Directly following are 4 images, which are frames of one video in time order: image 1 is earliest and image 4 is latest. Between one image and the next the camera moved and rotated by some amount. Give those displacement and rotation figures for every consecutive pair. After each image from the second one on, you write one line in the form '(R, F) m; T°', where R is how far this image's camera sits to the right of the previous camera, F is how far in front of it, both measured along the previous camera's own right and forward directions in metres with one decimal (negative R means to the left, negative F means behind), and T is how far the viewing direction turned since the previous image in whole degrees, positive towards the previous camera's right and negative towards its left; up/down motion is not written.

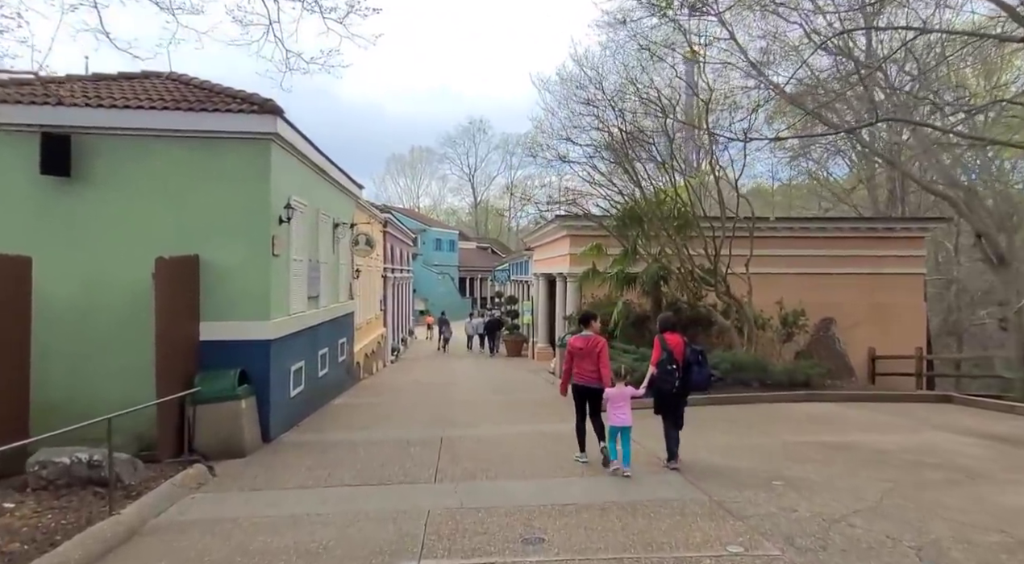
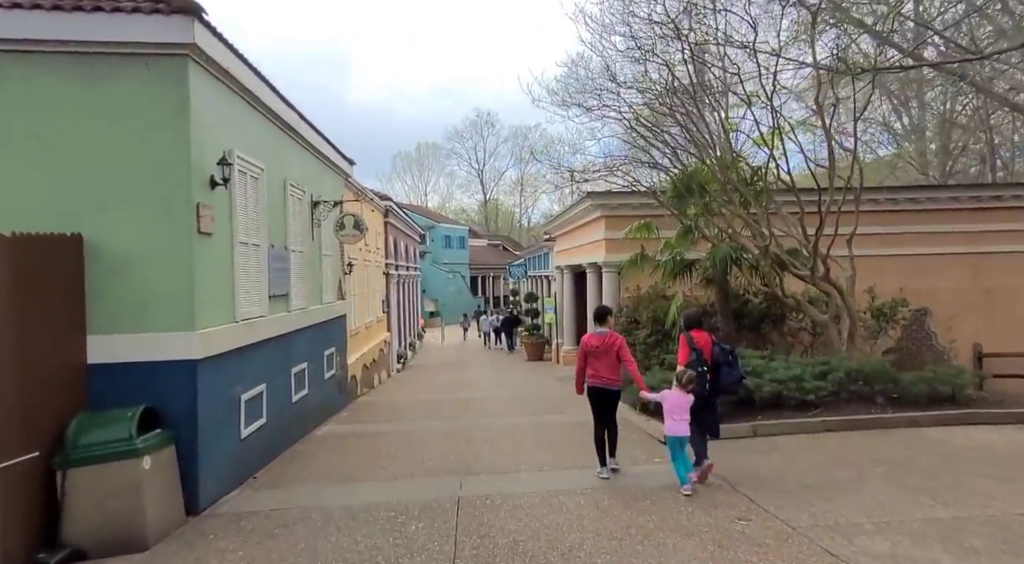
(-0.3, +2.9) m; -1°
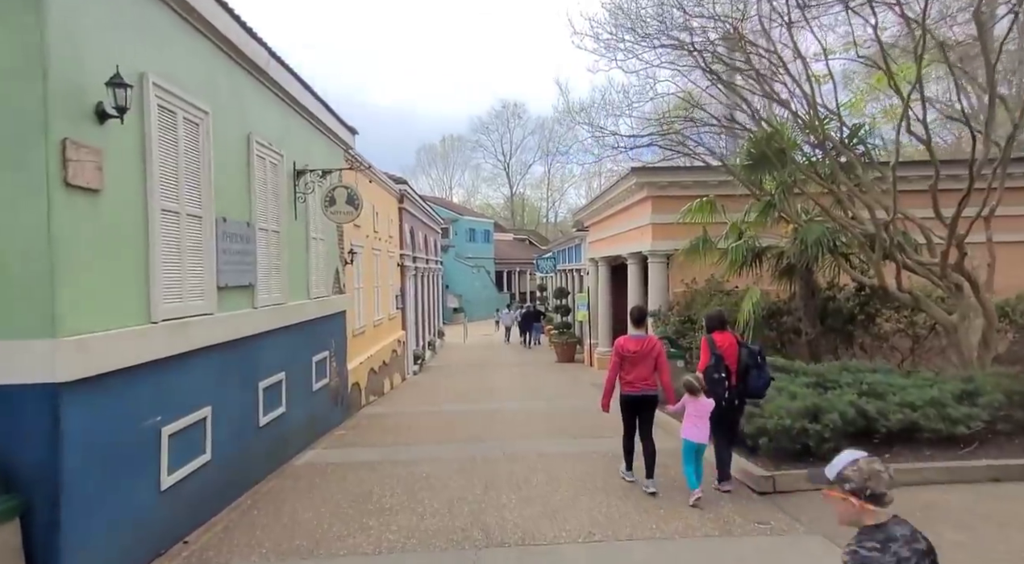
(-0.1, +2.1) m; -2°
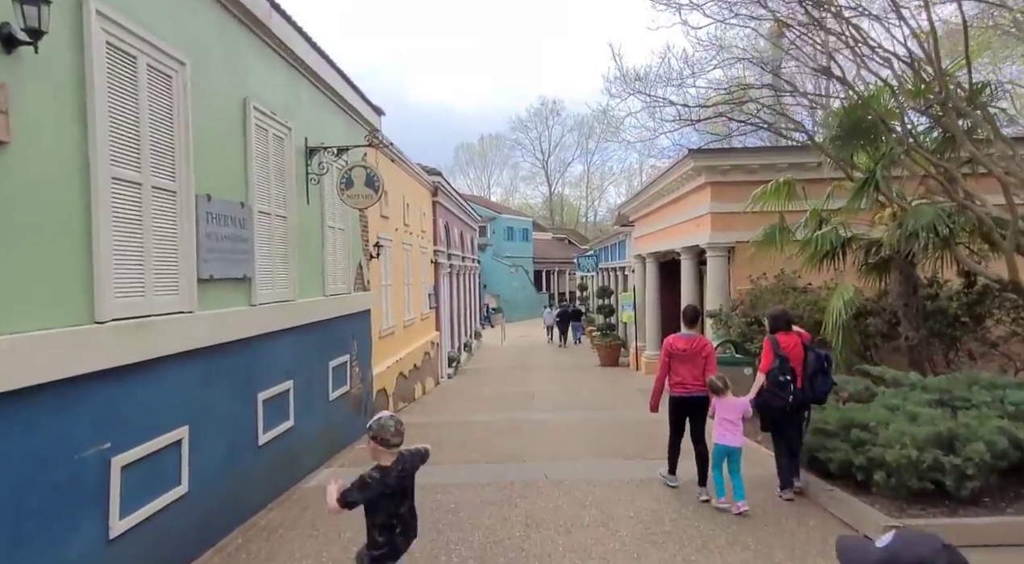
(-0.1, +1.2) m; -3°
